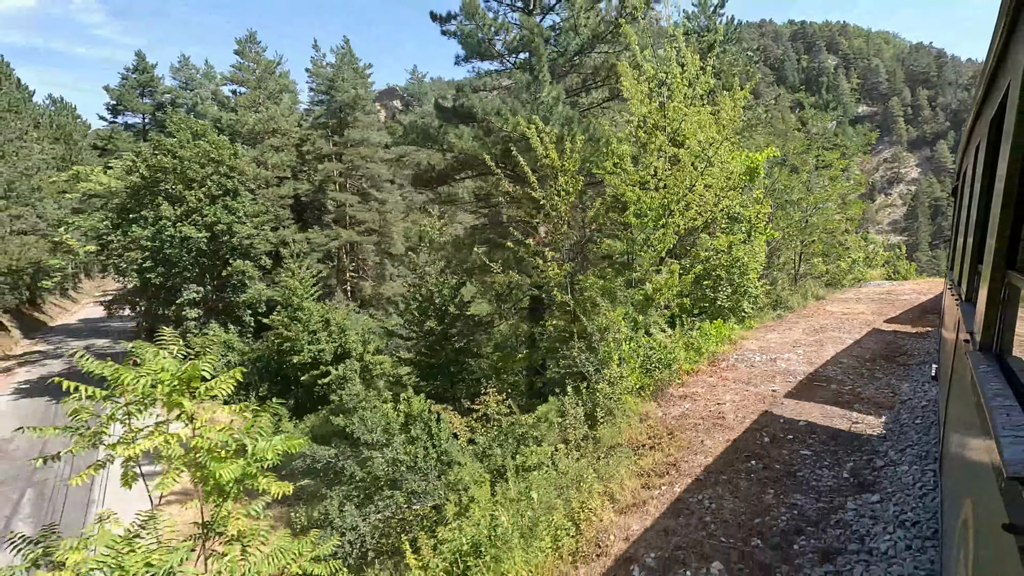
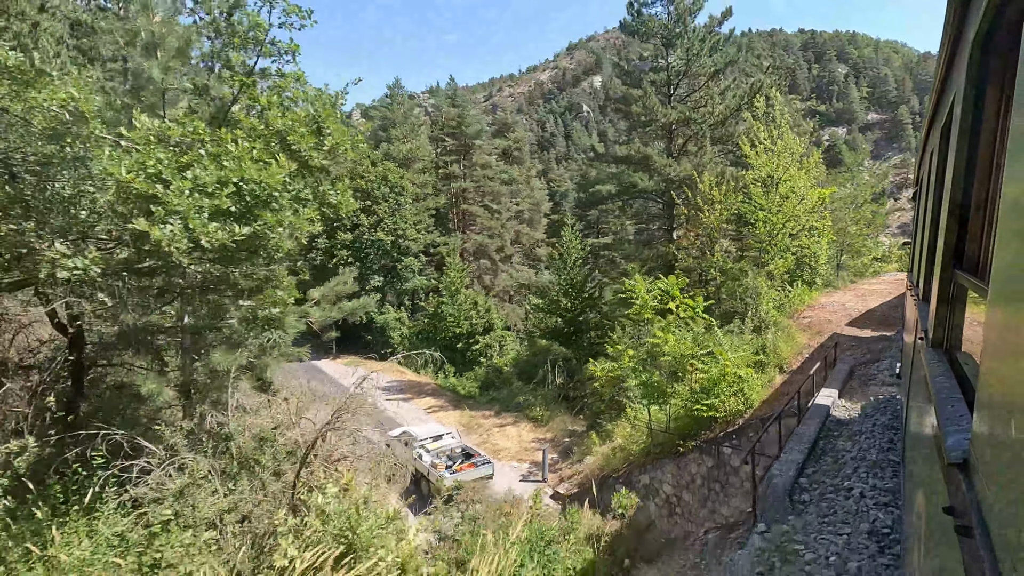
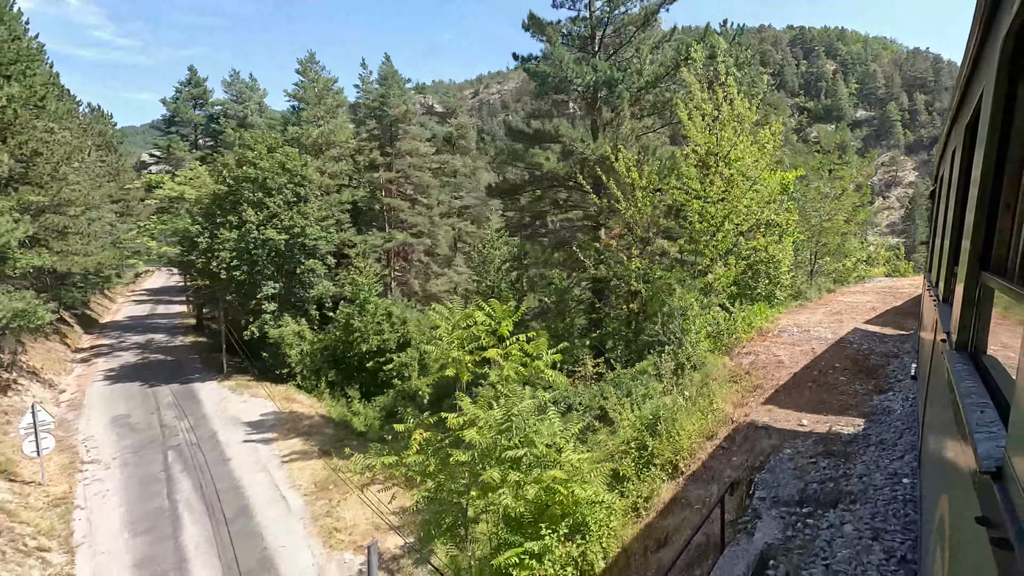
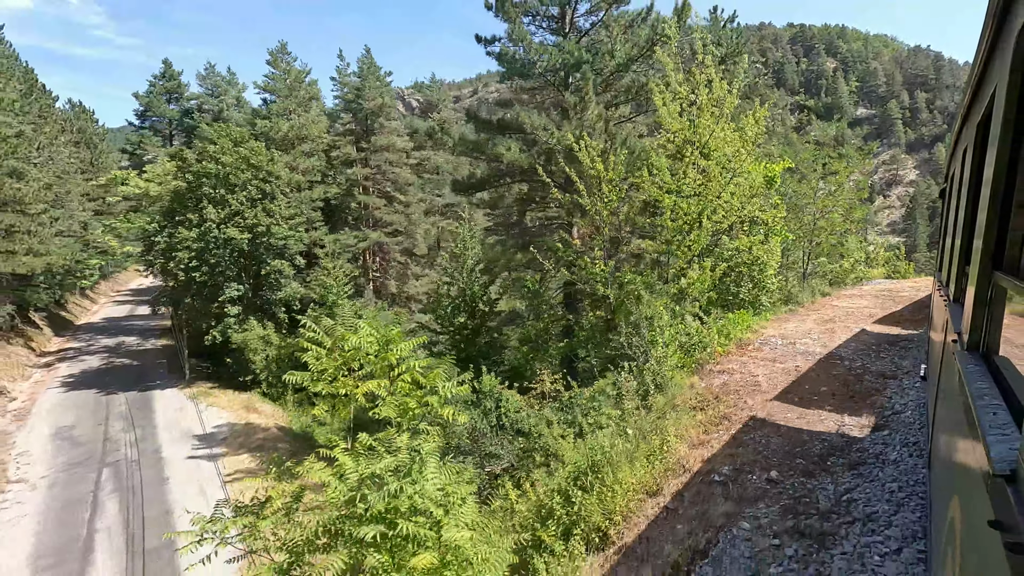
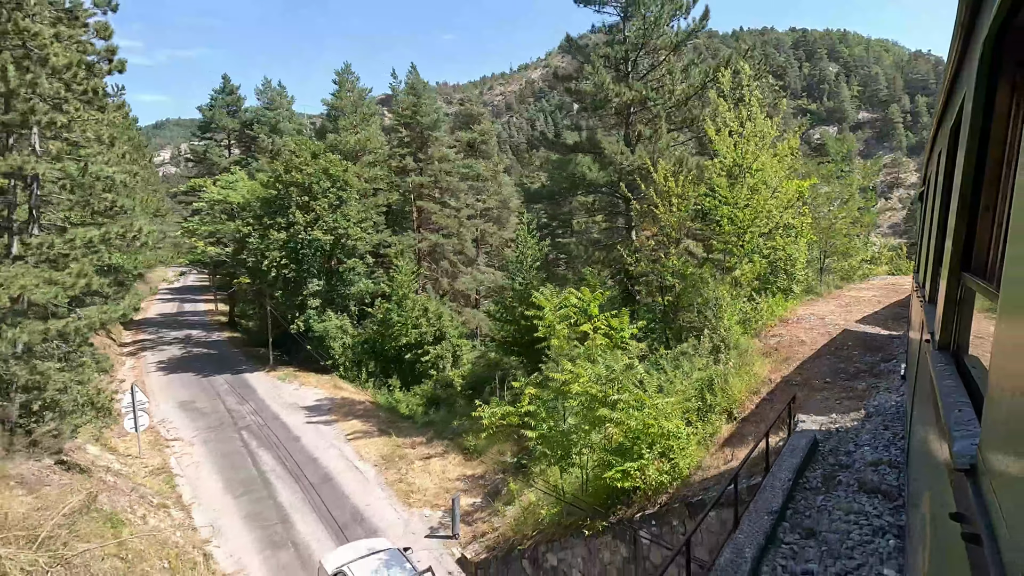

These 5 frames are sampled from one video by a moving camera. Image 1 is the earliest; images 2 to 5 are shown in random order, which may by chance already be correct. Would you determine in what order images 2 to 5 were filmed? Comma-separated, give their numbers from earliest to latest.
4, 3, 5, 2
